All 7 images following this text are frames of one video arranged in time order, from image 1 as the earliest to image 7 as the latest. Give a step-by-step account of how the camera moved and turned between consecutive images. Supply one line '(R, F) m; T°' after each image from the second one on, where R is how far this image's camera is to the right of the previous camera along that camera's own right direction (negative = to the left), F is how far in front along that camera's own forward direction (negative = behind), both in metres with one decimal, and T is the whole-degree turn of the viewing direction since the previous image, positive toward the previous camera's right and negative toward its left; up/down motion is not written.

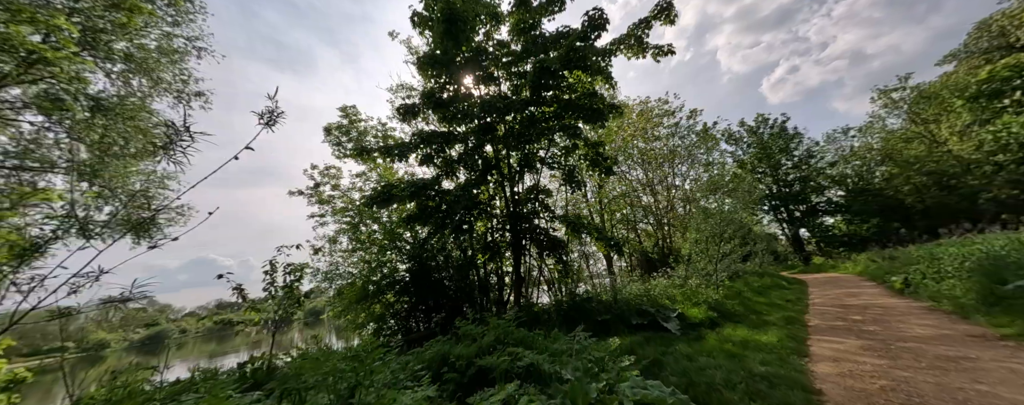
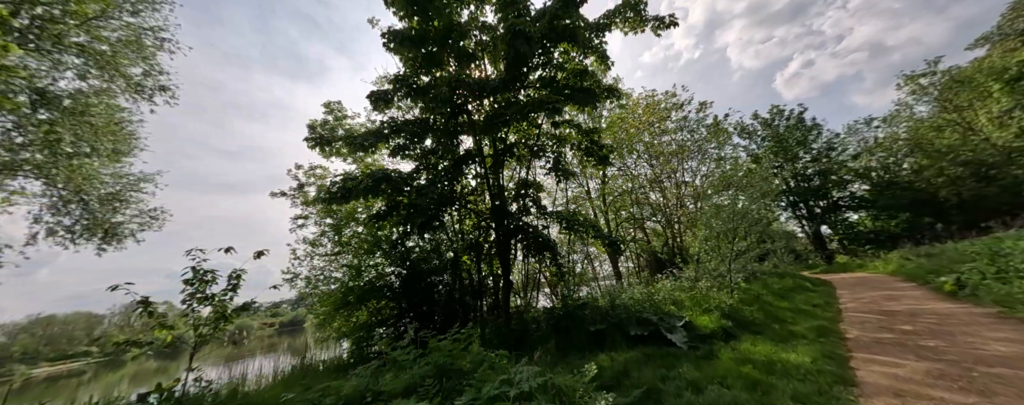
(+0.6, +0.8) m; -2°
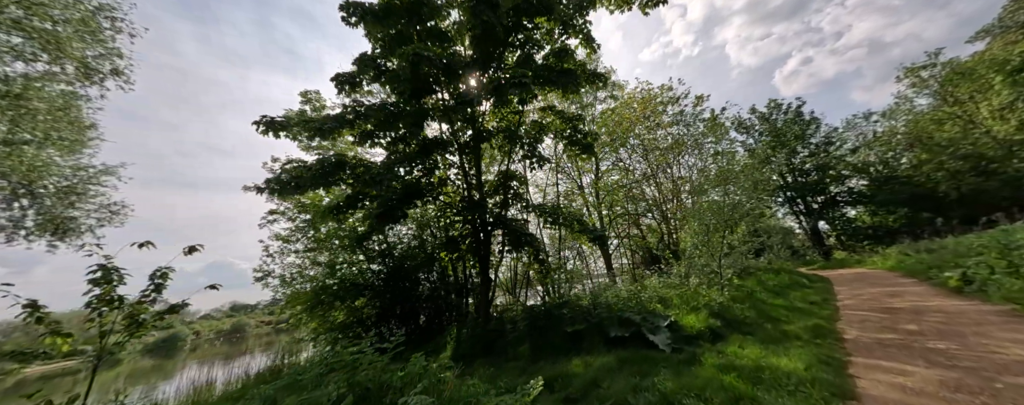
(+0.5, +0.4) m; 0°
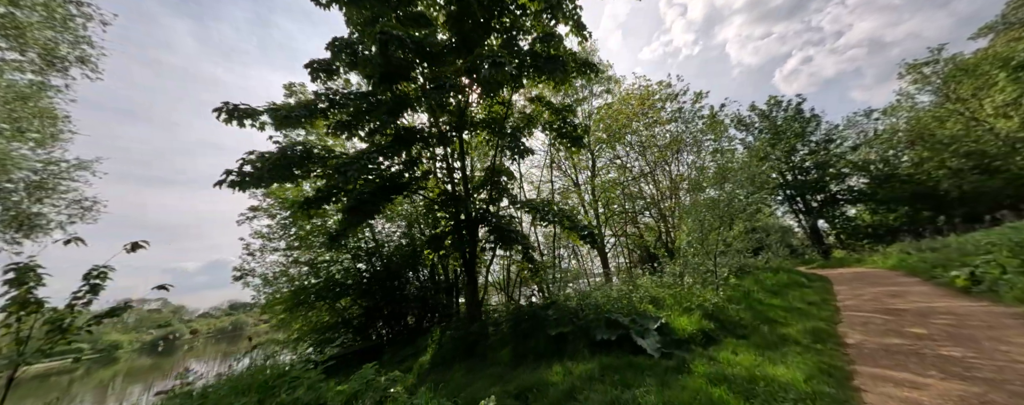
(+0.3, +0.3) m; 0°
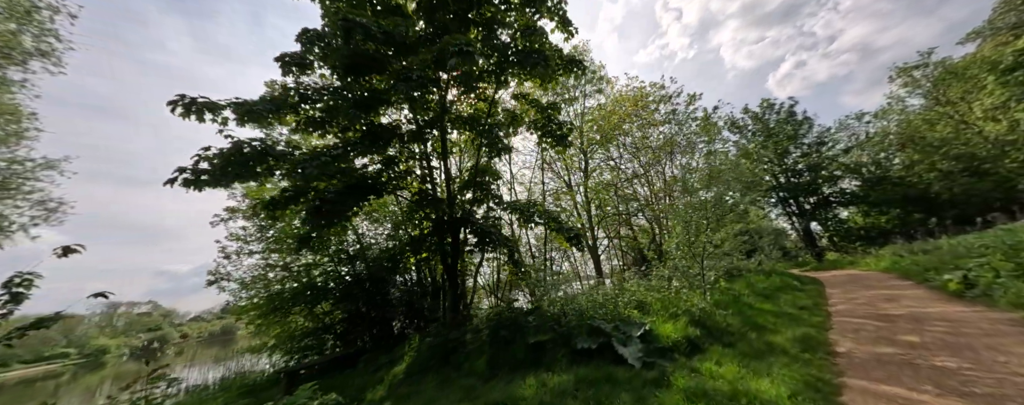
(+0.3, +0.2) m; +1°
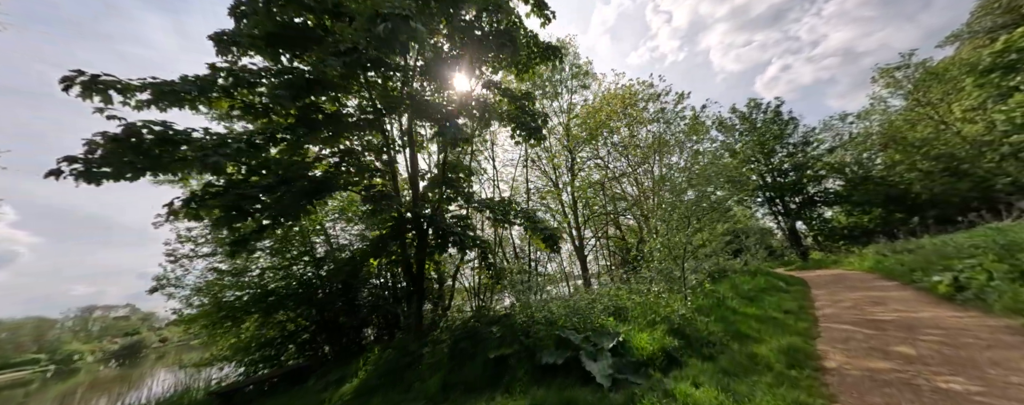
(+0.4, +0.5) m; +1°
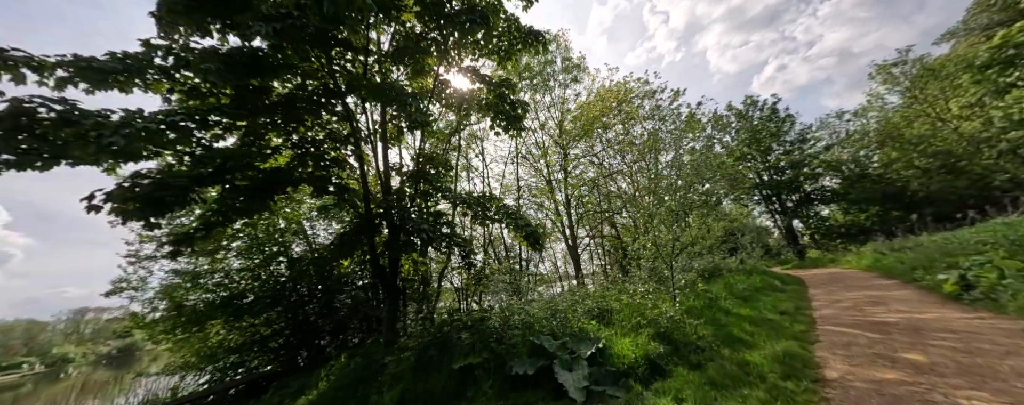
(+0.4, +0.4) m; 0°
